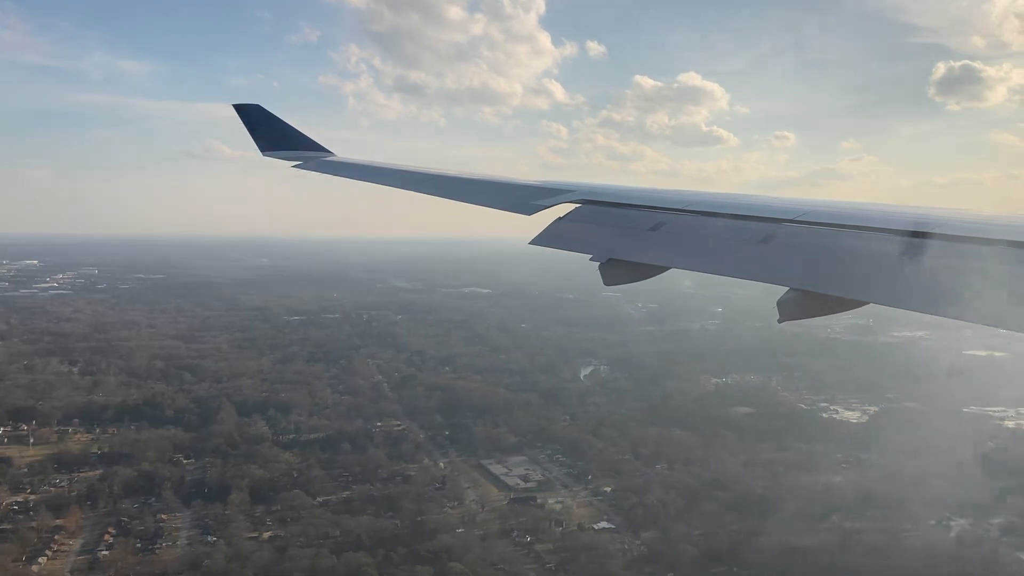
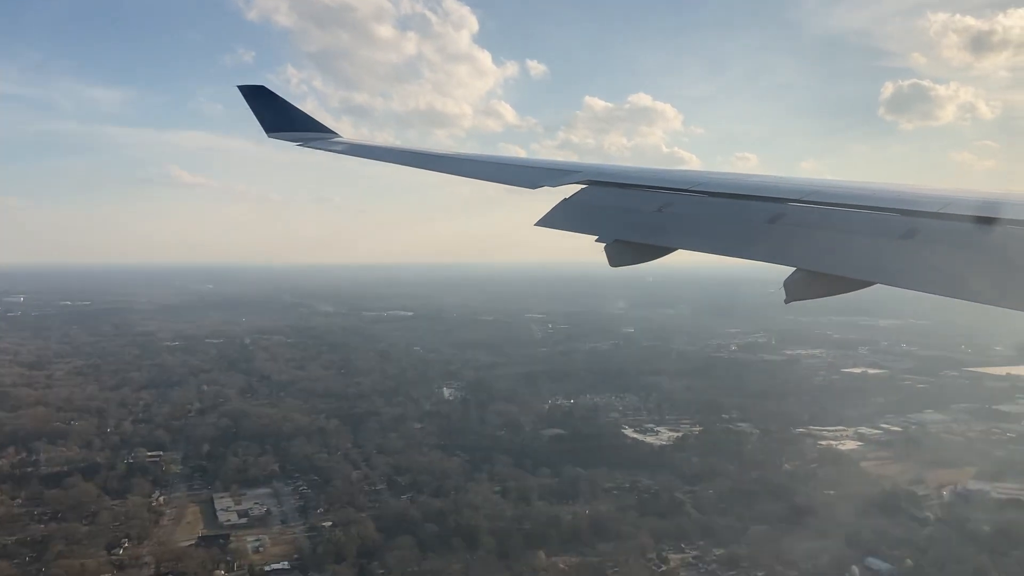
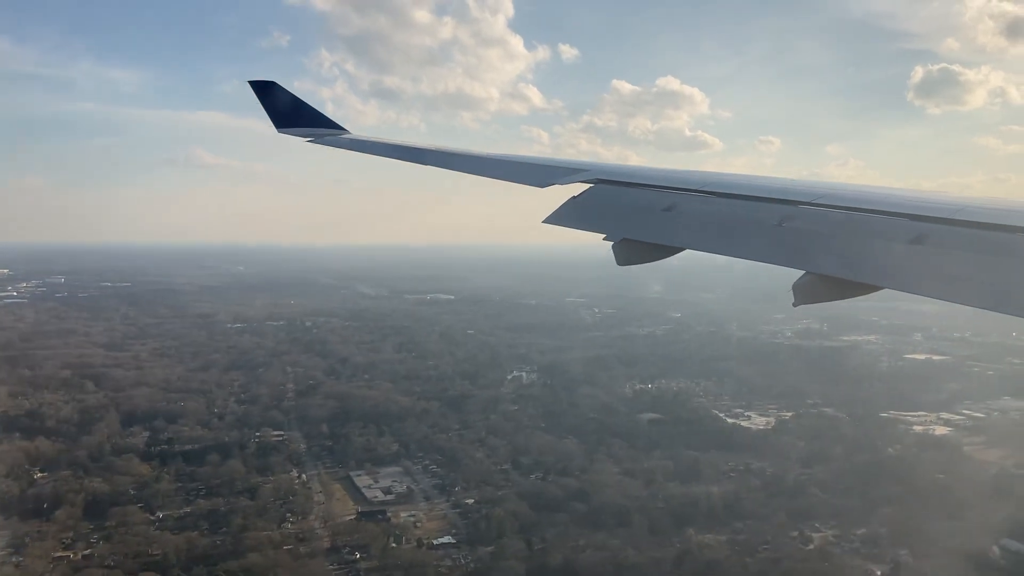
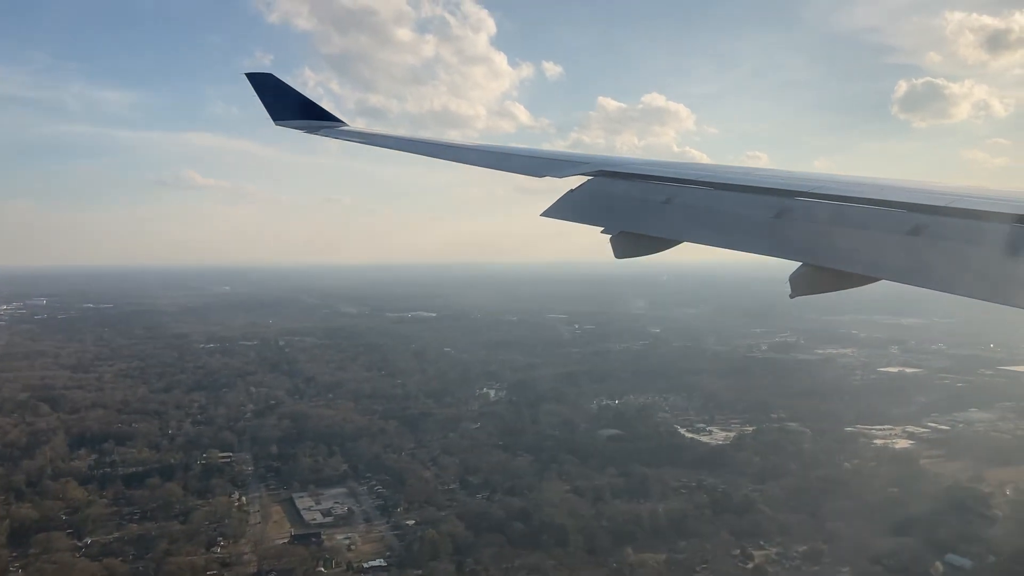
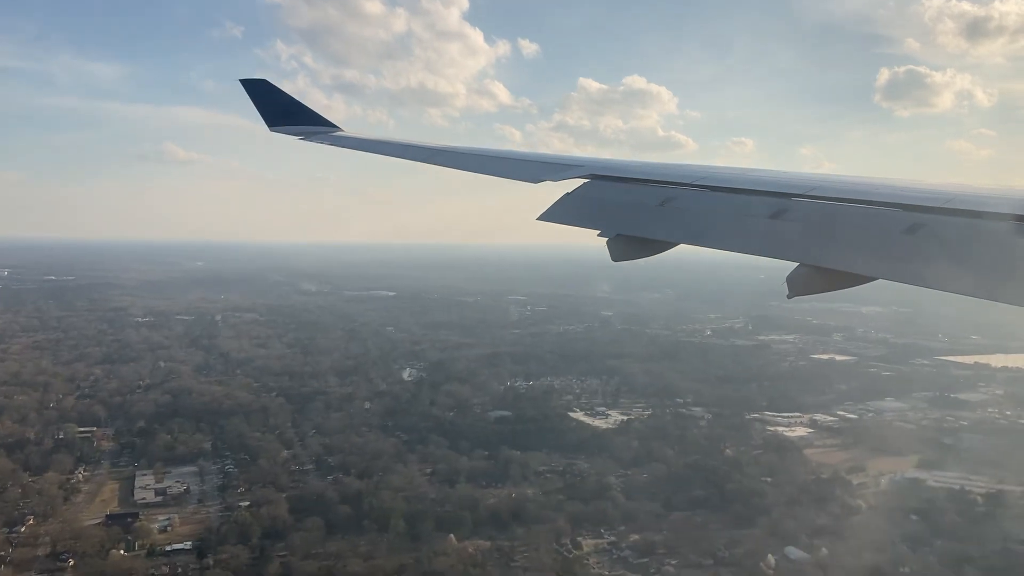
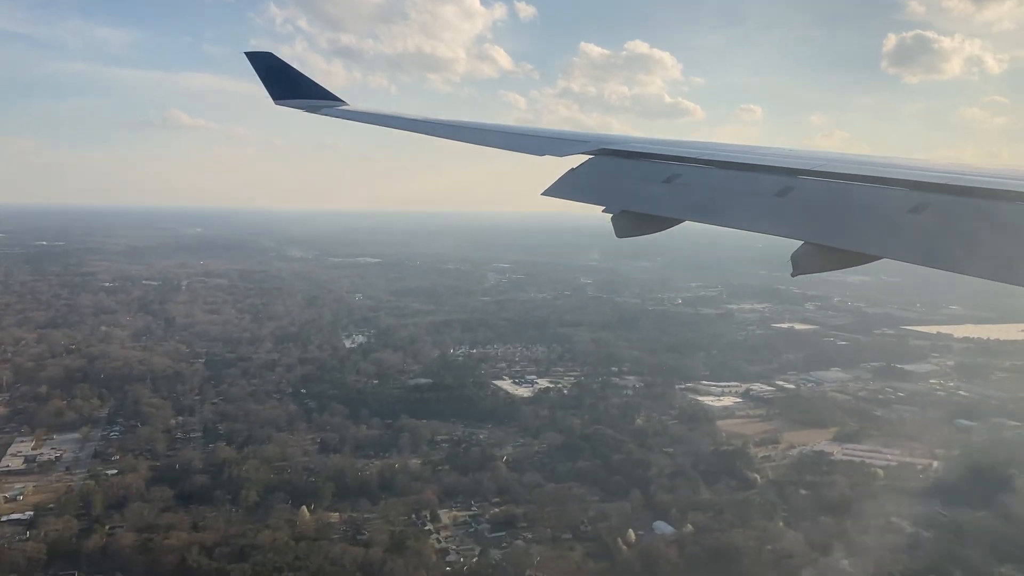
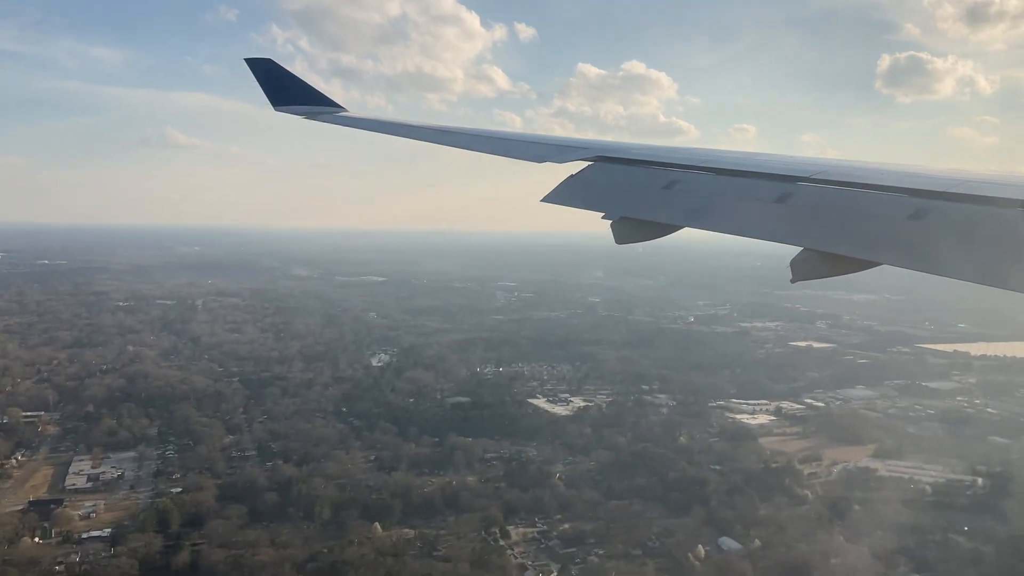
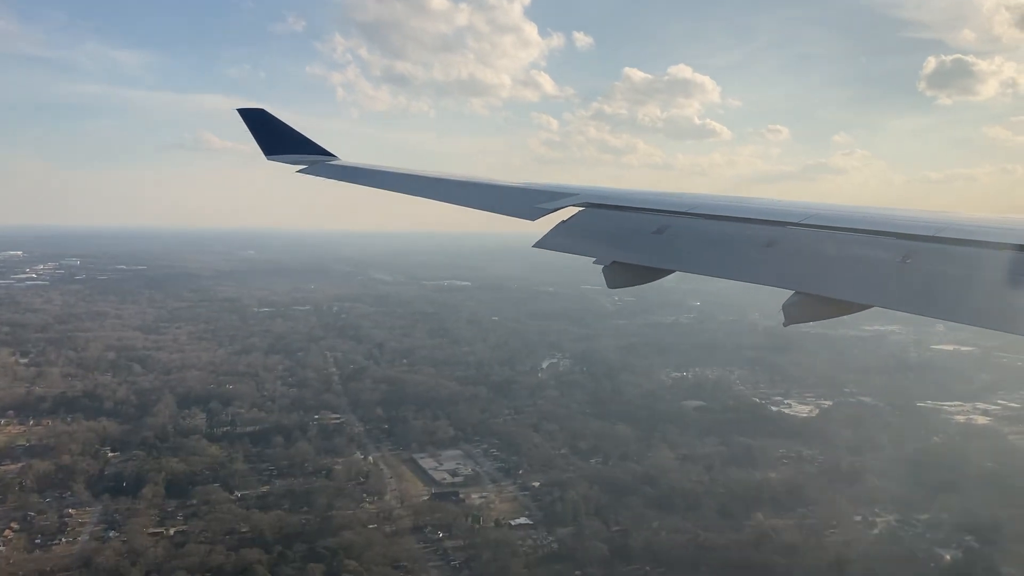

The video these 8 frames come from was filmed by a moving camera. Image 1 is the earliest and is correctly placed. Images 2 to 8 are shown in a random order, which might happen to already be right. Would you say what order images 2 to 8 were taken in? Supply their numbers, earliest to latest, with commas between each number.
8, 3, 4, 2, 5, 7, 6
